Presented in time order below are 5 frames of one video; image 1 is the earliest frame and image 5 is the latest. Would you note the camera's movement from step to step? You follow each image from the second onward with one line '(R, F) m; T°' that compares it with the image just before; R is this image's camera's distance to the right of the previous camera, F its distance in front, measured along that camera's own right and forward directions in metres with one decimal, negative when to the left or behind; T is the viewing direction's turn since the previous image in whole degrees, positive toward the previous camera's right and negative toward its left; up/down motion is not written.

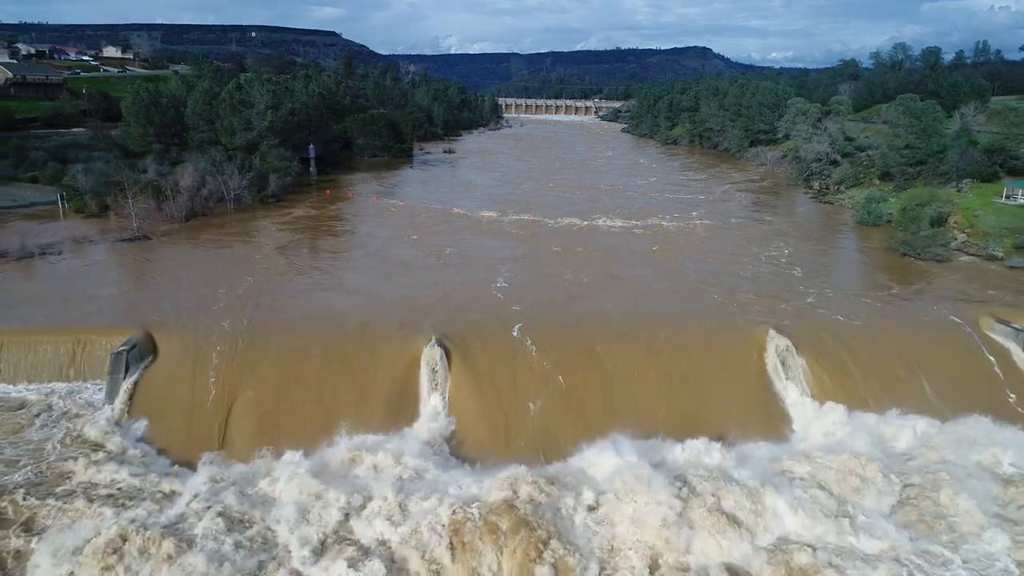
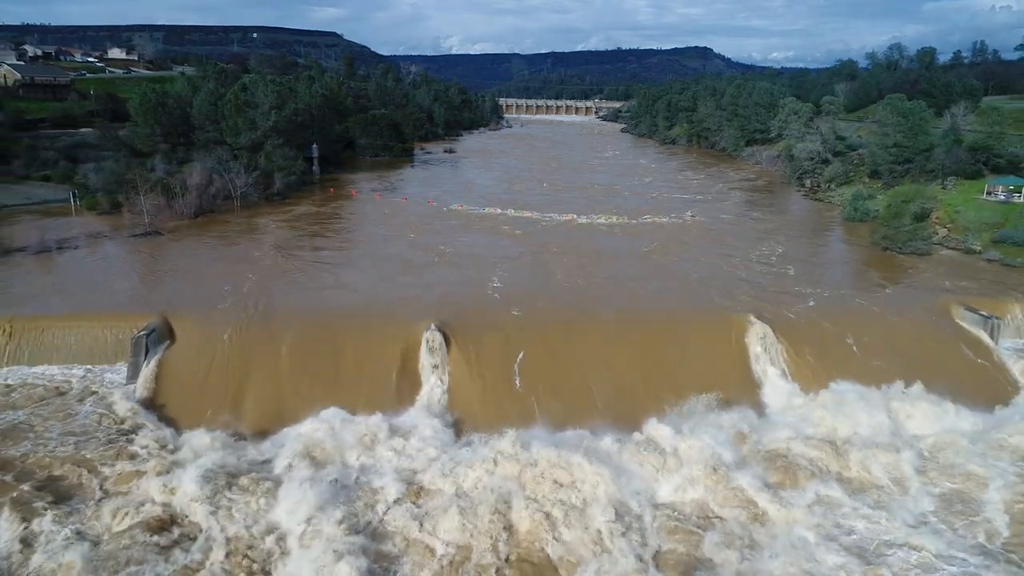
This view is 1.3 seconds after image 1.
(+0.1, -0.7) m; 0°
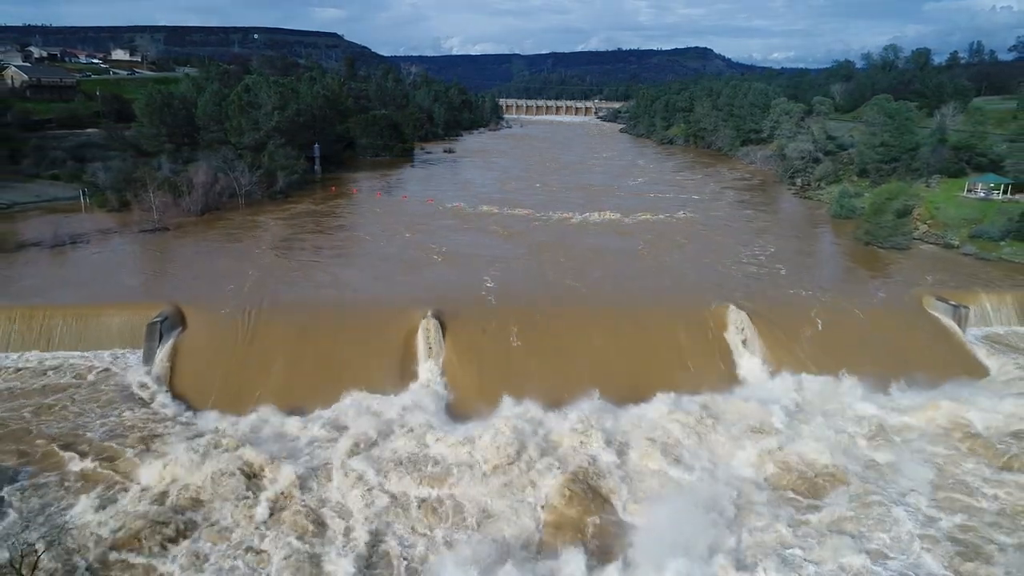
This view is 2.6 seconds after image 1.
(+0.1, -0.7) m; 0°
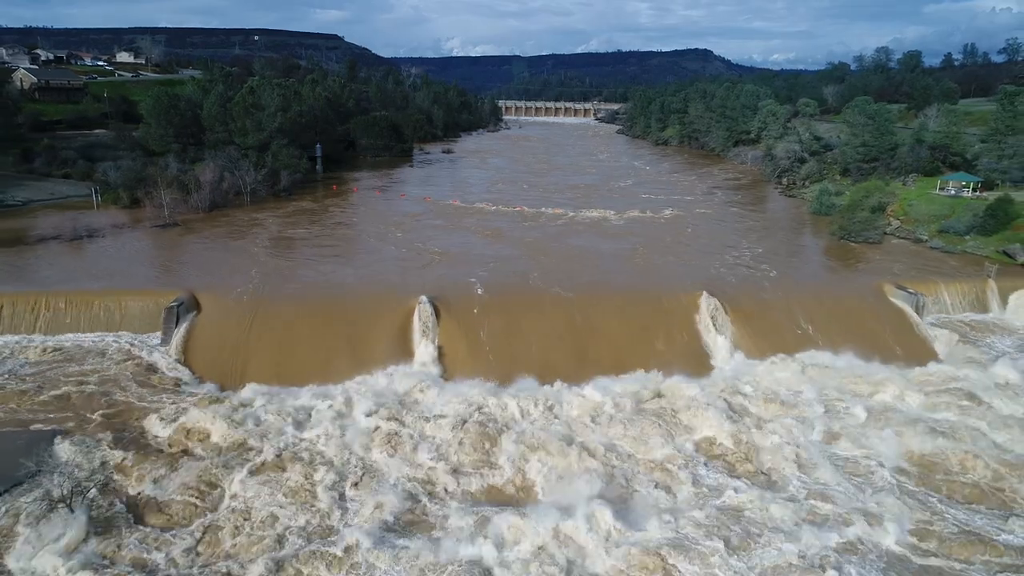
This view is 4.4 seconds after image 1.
(+0.2, -1.0) m; 0°
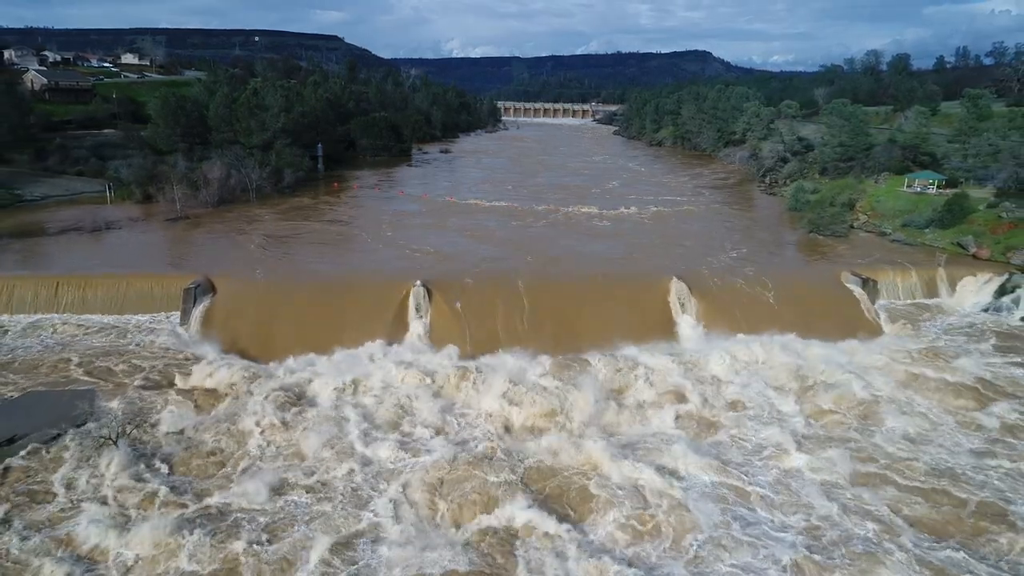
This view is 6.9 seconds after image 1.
(+0.3, -1.3) m; 0°
